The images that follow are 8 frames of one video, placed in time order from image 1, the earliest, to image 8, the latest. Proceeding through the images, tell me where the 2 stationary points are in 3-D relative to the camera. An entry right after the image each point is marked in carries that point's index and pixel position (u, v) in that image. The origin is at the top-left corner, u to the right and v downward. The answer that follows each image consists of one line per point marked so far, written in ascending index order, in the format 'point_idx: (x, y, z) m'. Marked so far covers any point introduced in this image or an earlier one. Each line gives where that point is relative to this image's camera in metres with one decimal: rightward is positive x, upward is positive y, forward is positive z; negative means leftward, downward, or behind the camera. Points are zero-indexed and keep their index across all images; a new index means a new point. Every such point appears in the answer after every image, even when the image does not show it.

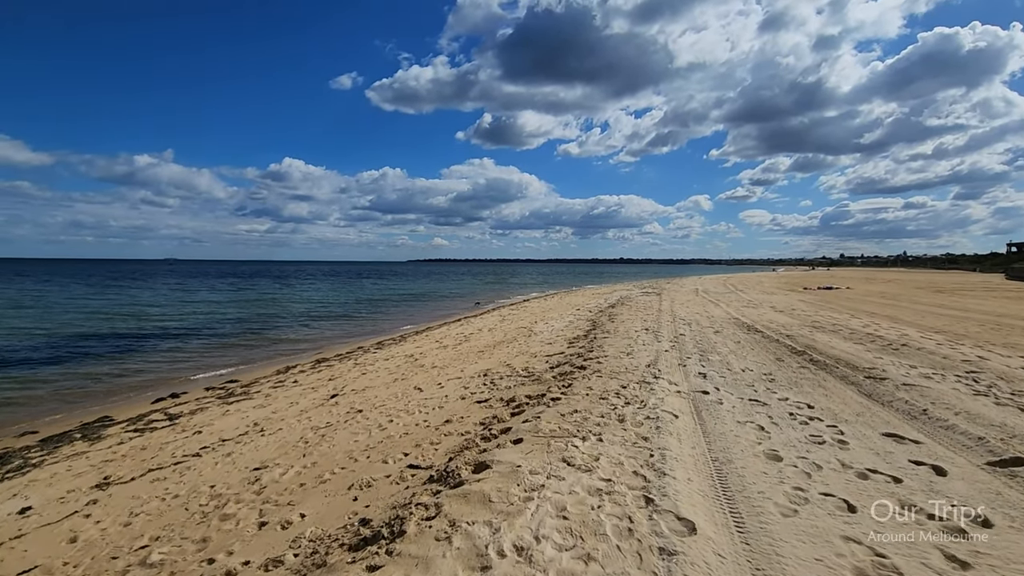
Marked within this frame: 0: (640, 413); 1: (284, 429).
0: (+1.6, -1.6, +6.6) m
1: (-3.7, -2.3, +8.3) m
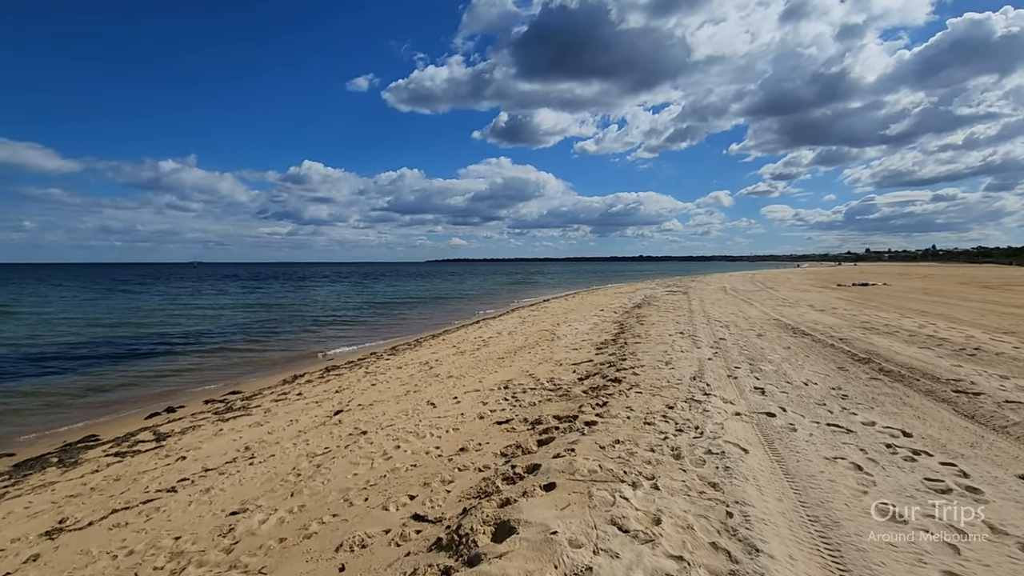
0: (+1.9, -1.6, +5.3) m
1: (-3.3, -2.3, +7.2) m
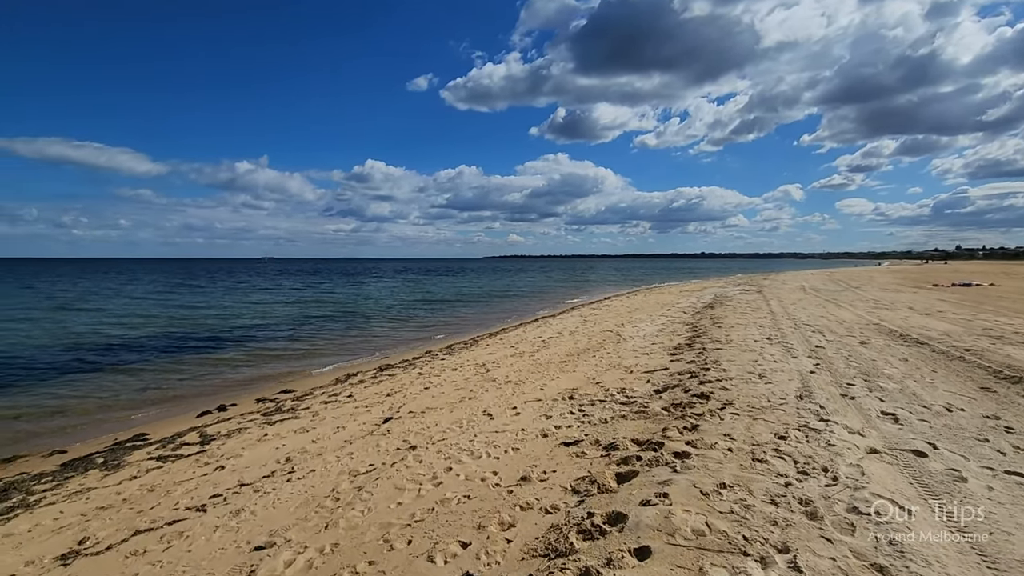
0: (+2.5, -1.6, +4.0) m
1: (-2.4, -2.3, +6.5) m
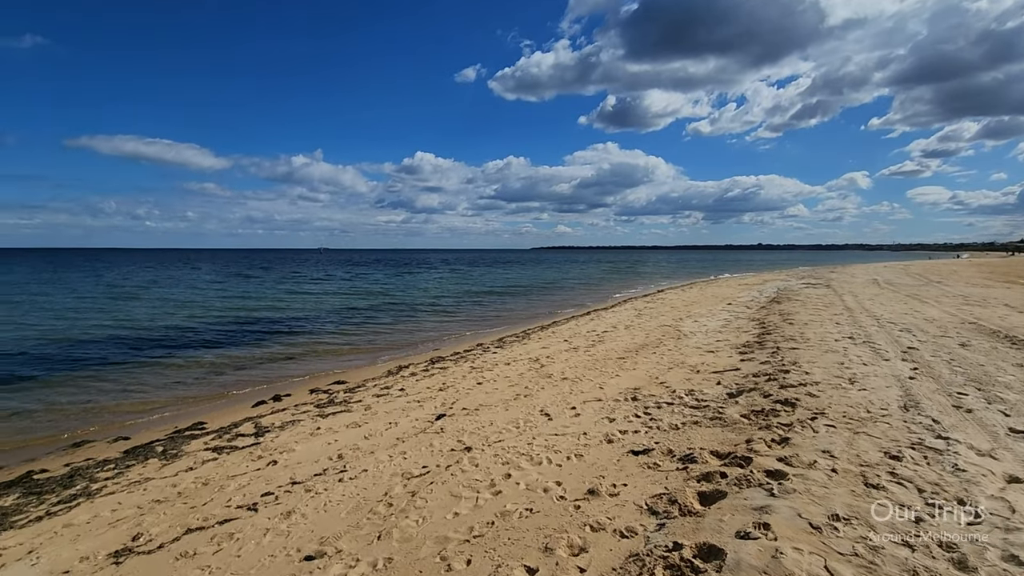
0: (+3.0, -1.6, +3.3) m
1: (-1.7, -2.2, +6.2) m
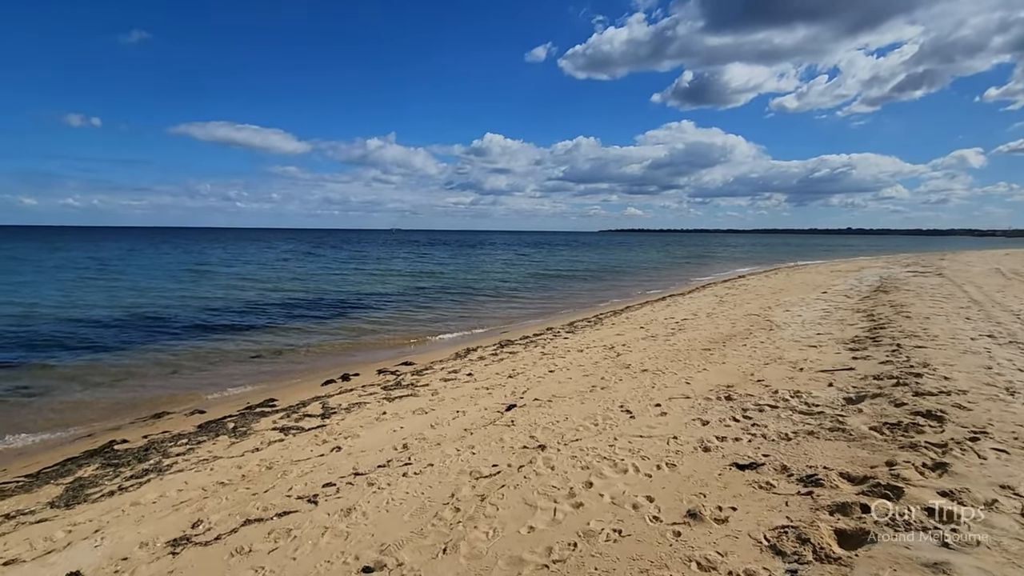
0: (+3.5, -1.6, +2.2) m
1: (-0.9, -2.0, +5.7) m
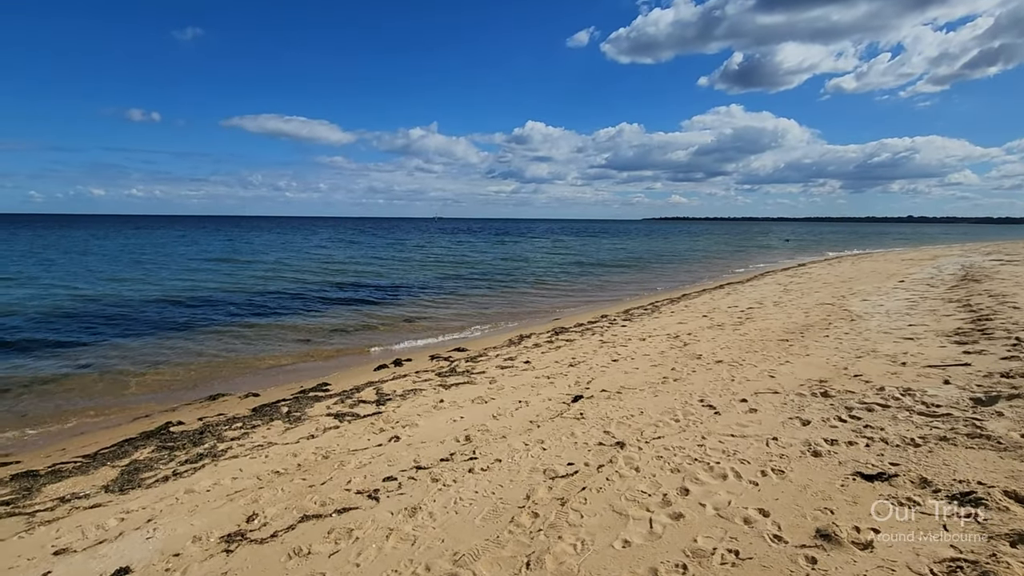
0: (+4.0, -1.5, +1.3) m
1: (-0.1, -1.7, +5.2) m
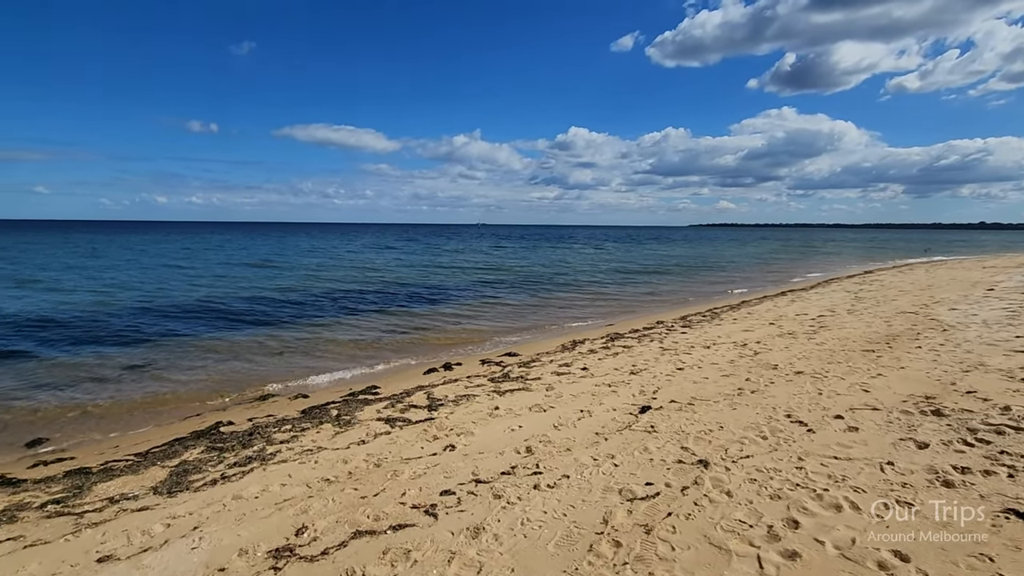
0: (+4.3, -1.4, +0.5) m
1: (+0.5, -1.7, +4.6) m
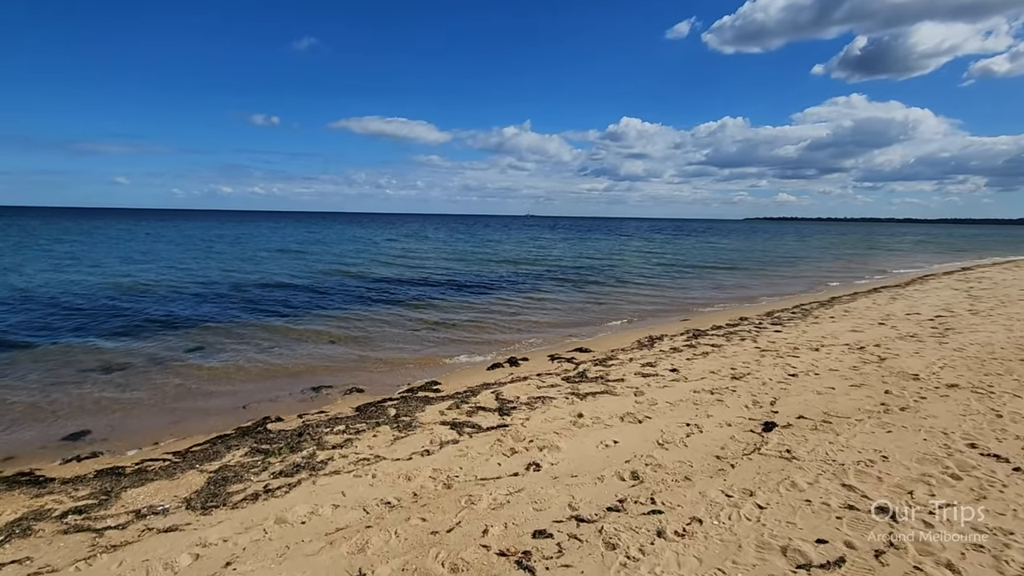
0: (+4.7, -1.5, -1.0) m
1: (+1.3, -1.6, +3.5) m
